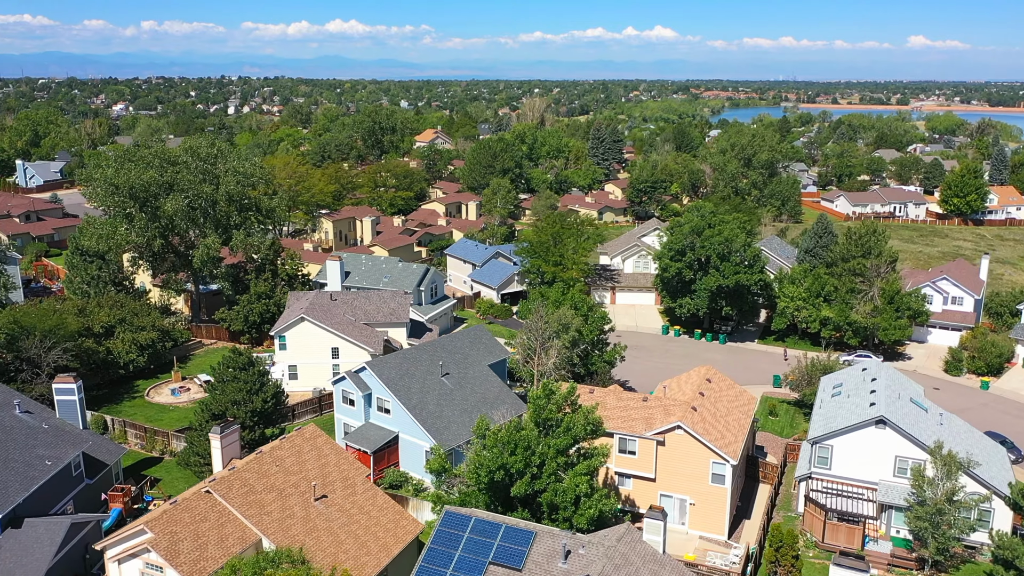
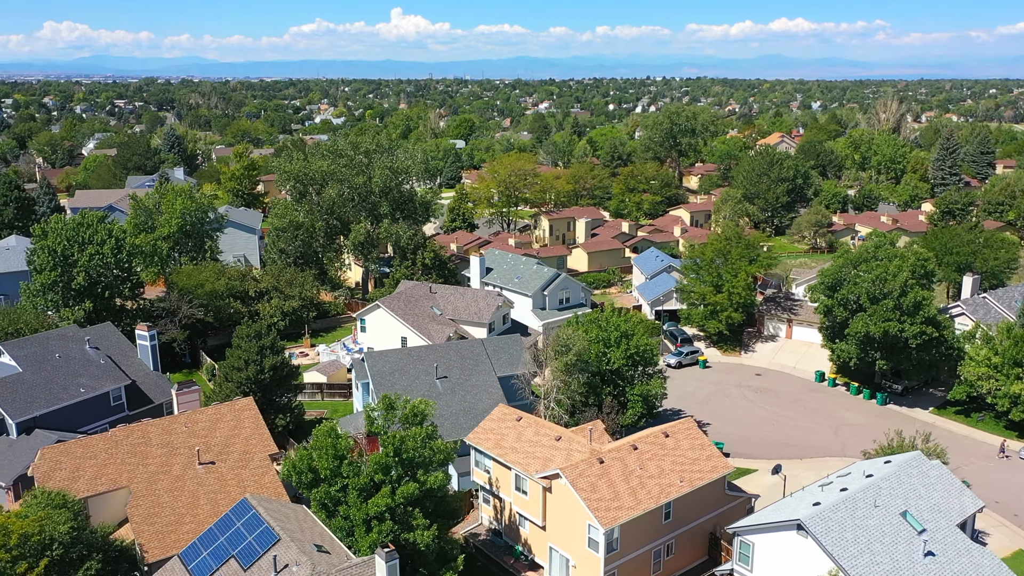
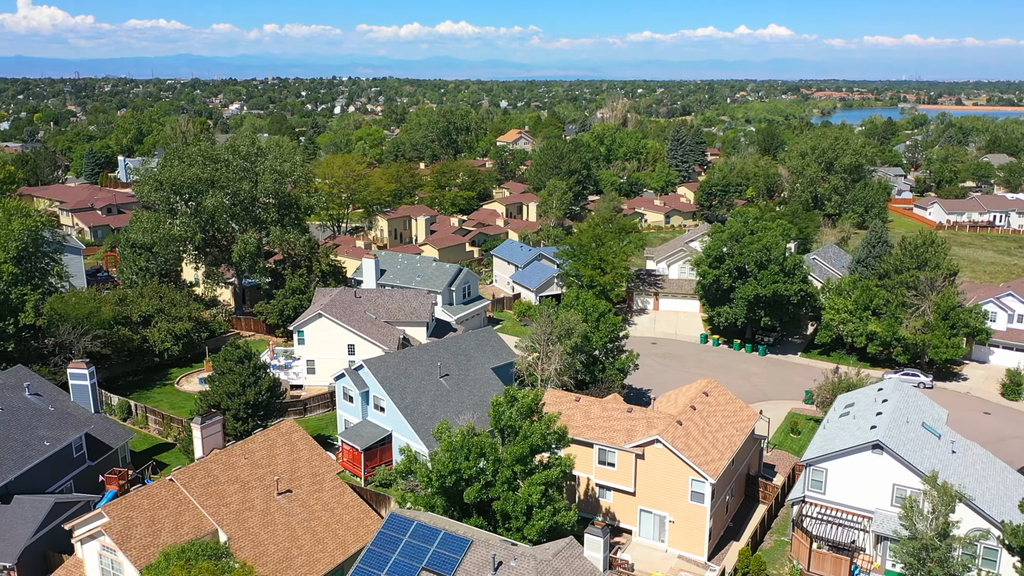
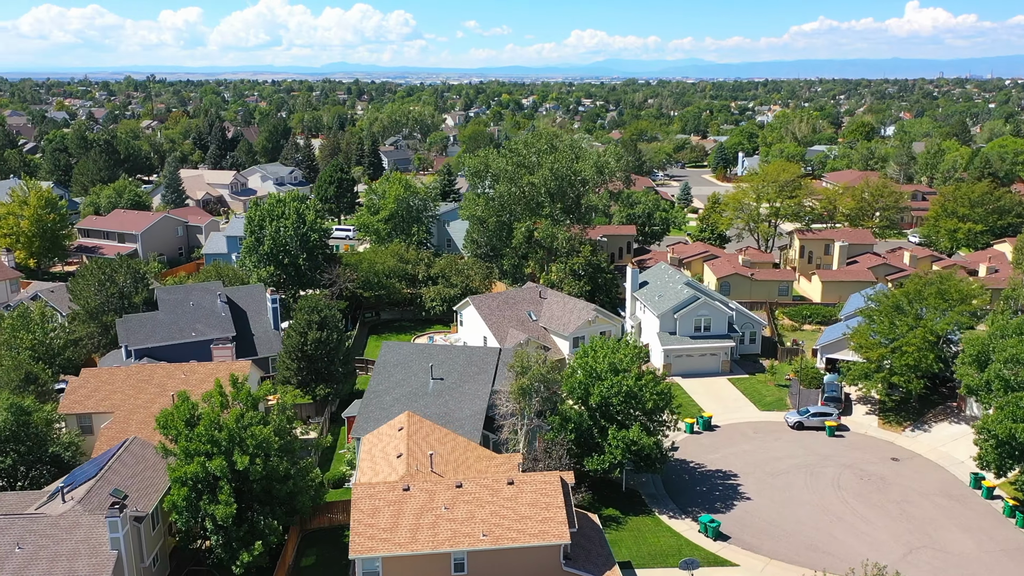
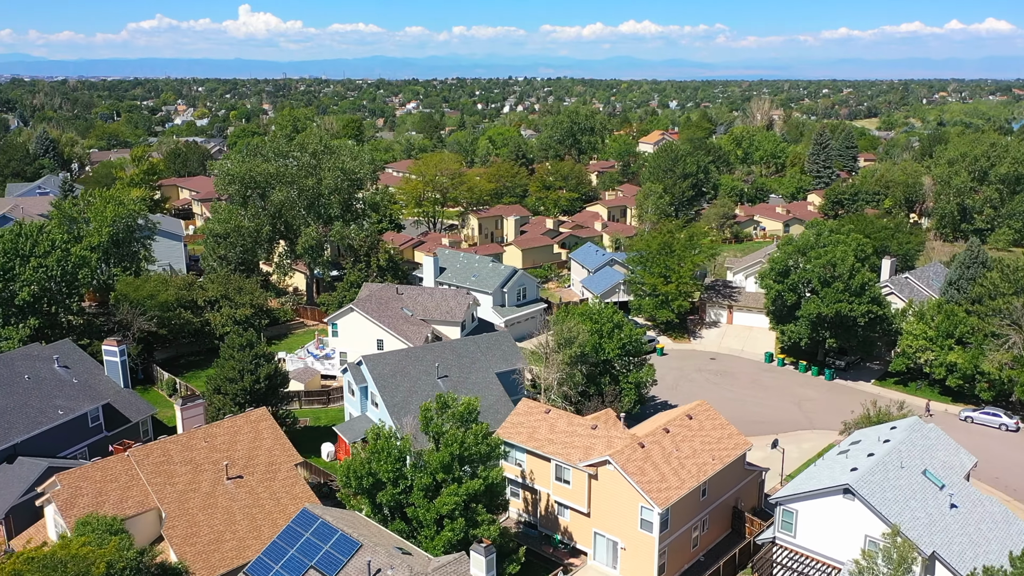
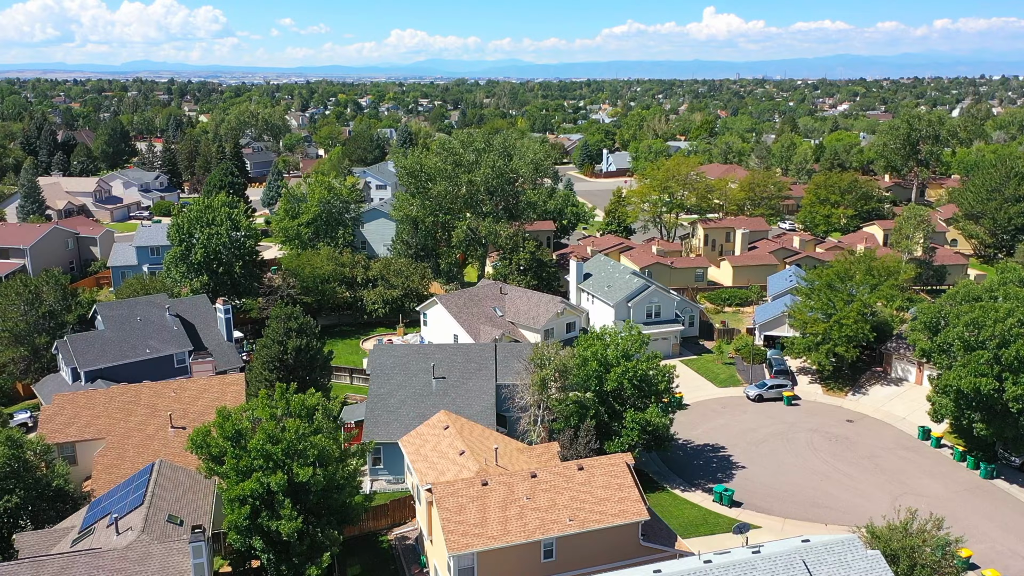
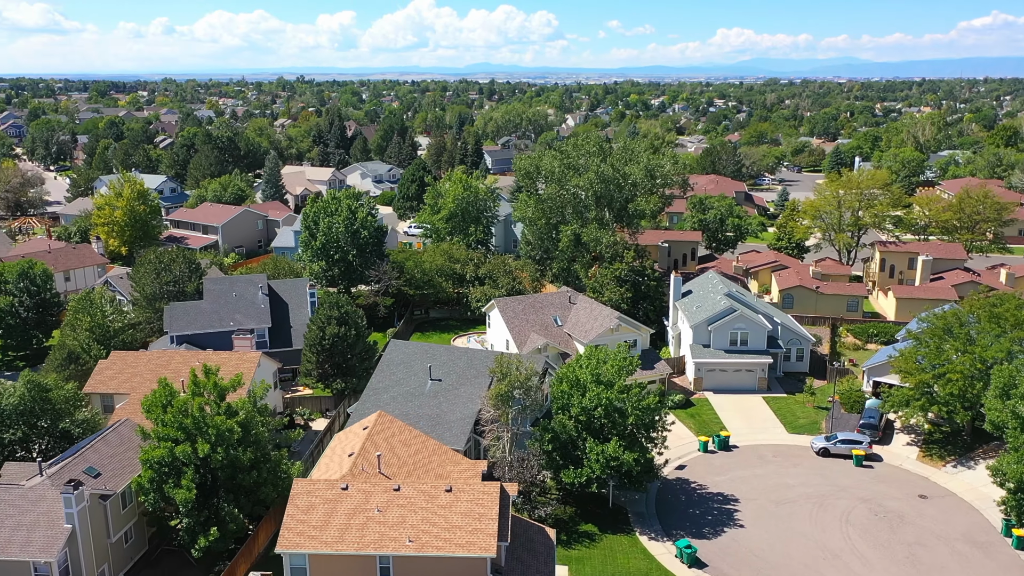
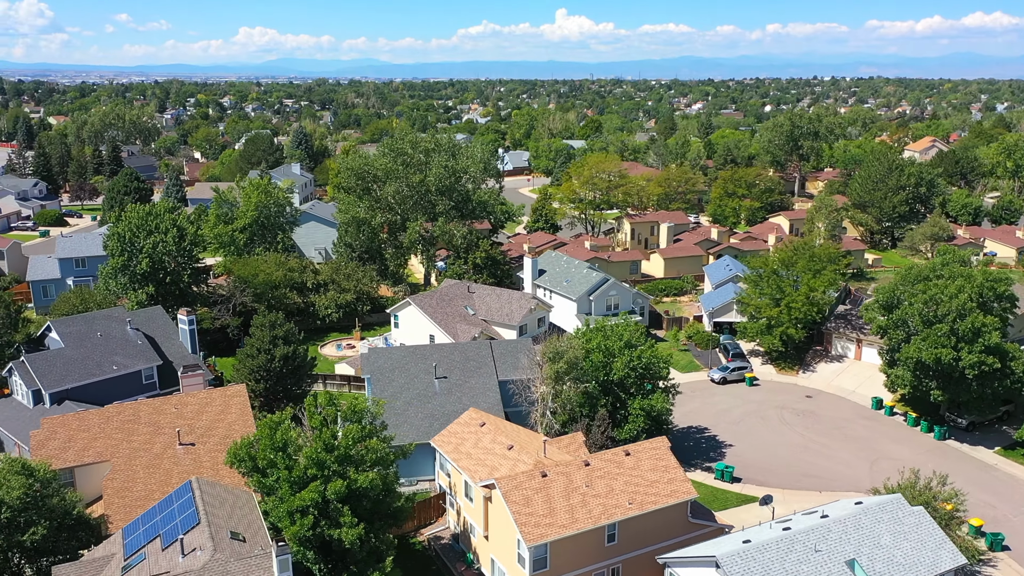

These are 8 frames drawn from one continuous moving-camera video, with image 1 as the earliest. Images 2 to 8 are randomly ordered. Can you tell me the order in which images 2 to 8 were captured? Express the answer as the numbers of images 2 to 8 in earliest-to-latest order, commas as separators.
3, 5, 2, 8, 6, 4, 7
